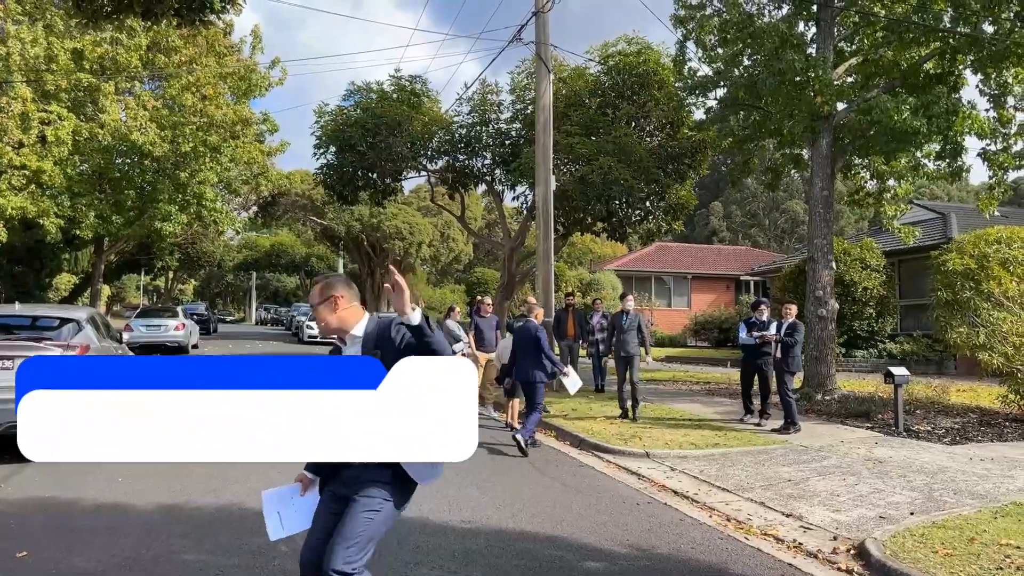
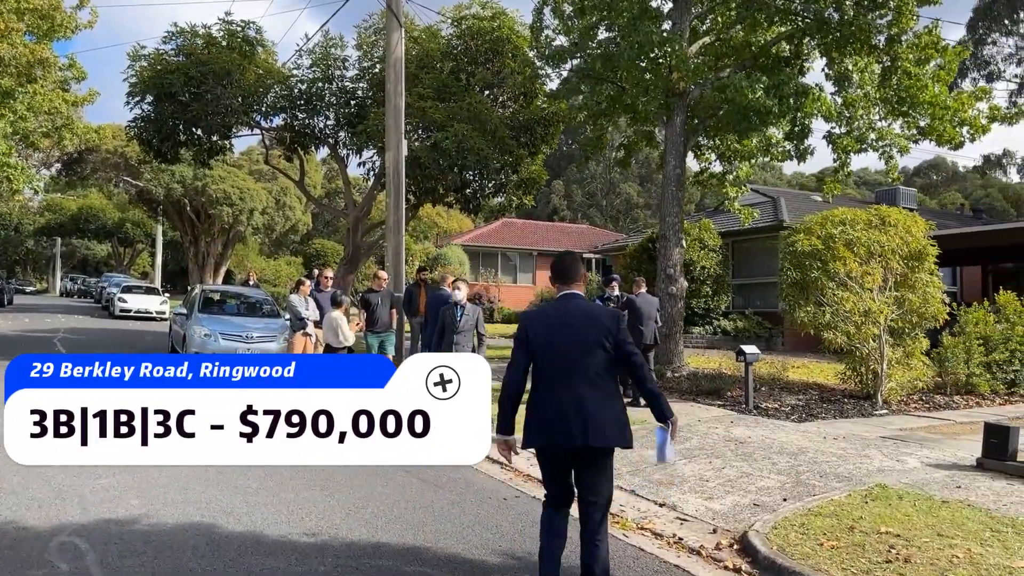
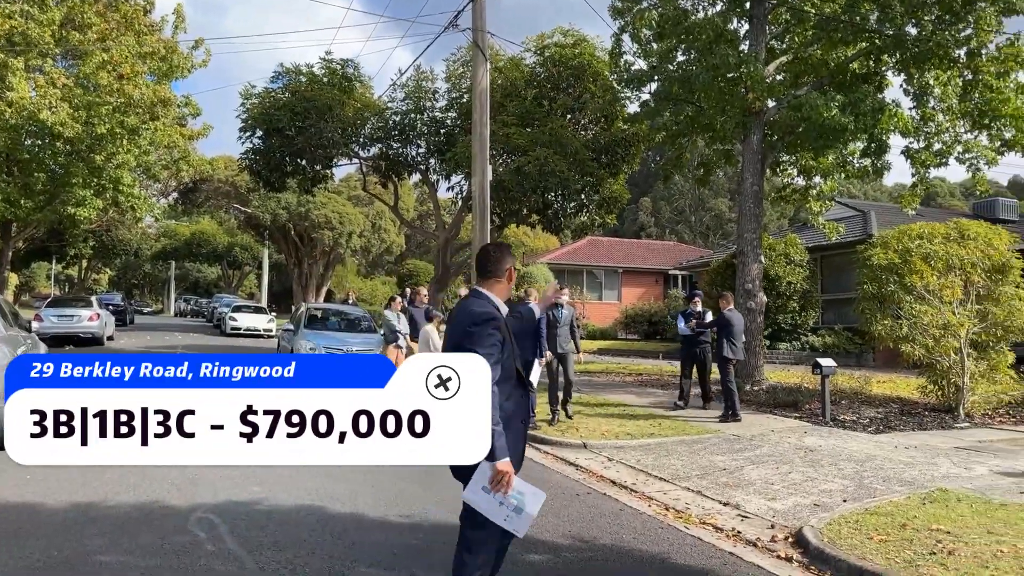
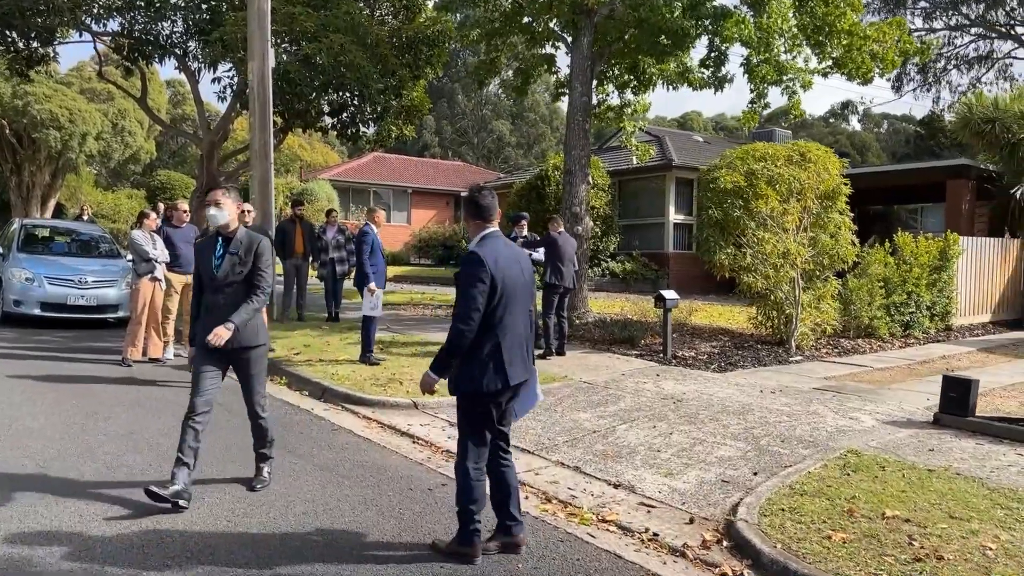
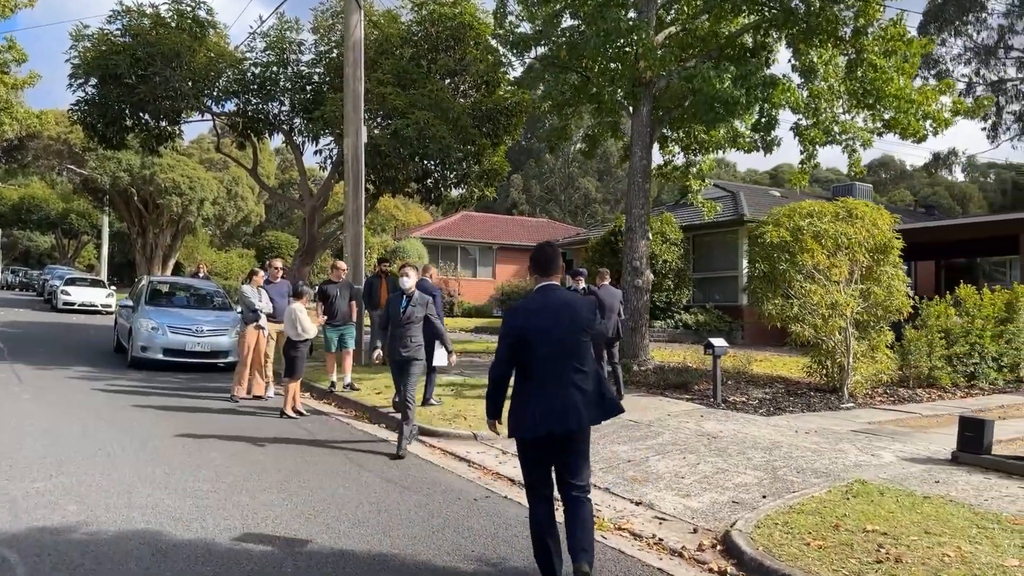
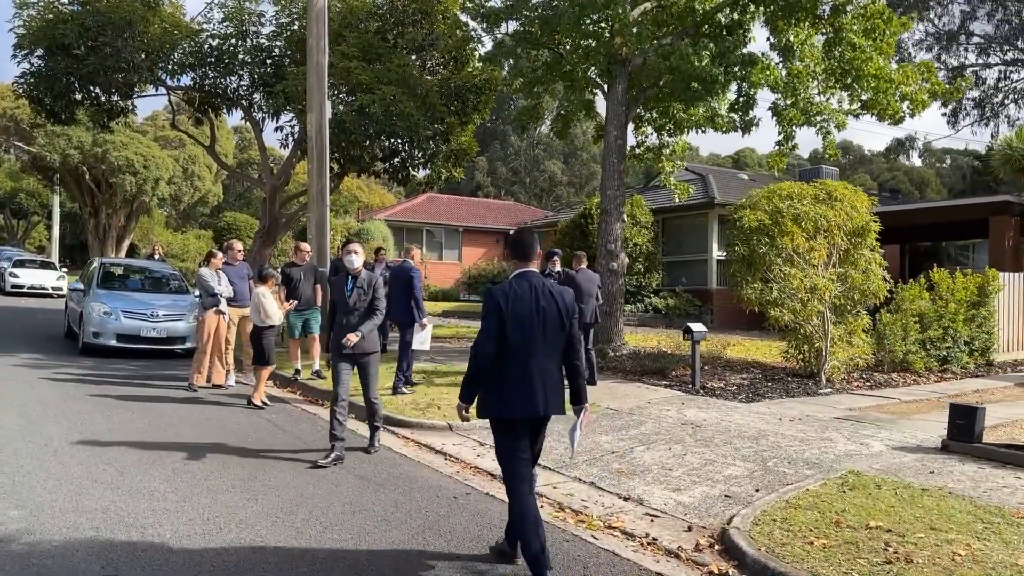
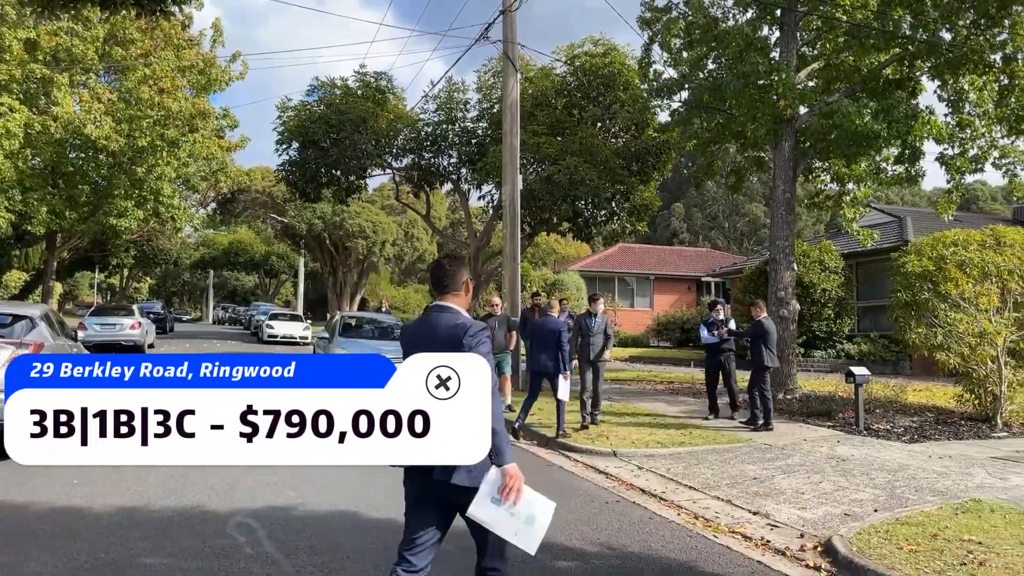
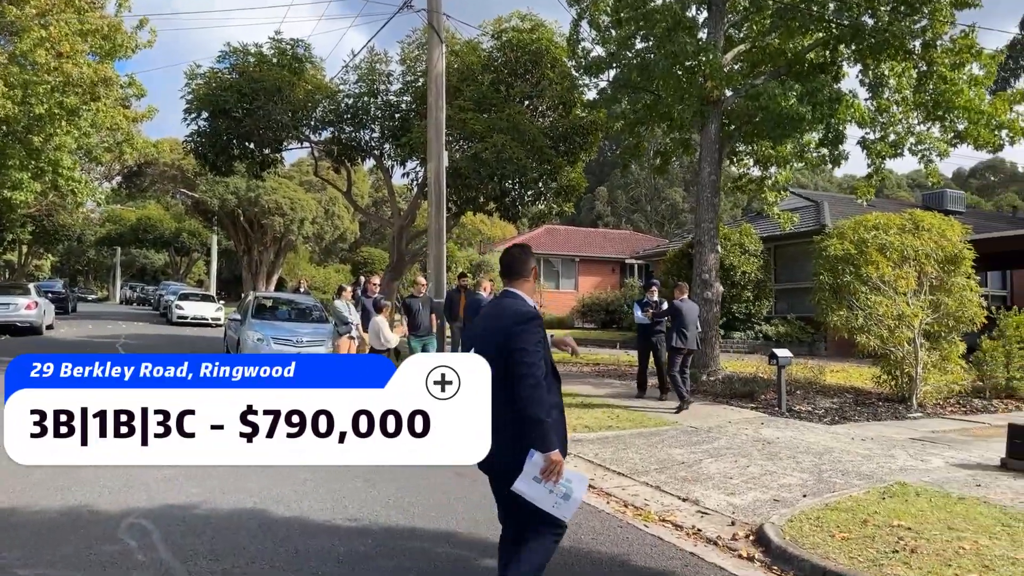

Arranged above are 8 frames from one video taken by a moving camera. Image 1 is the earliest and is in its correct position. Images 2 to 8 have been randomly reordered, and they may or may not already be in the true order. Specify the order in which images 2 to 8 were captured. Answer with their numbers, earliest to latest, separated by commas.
7, 3, 8, 2, 5, 6, 4
